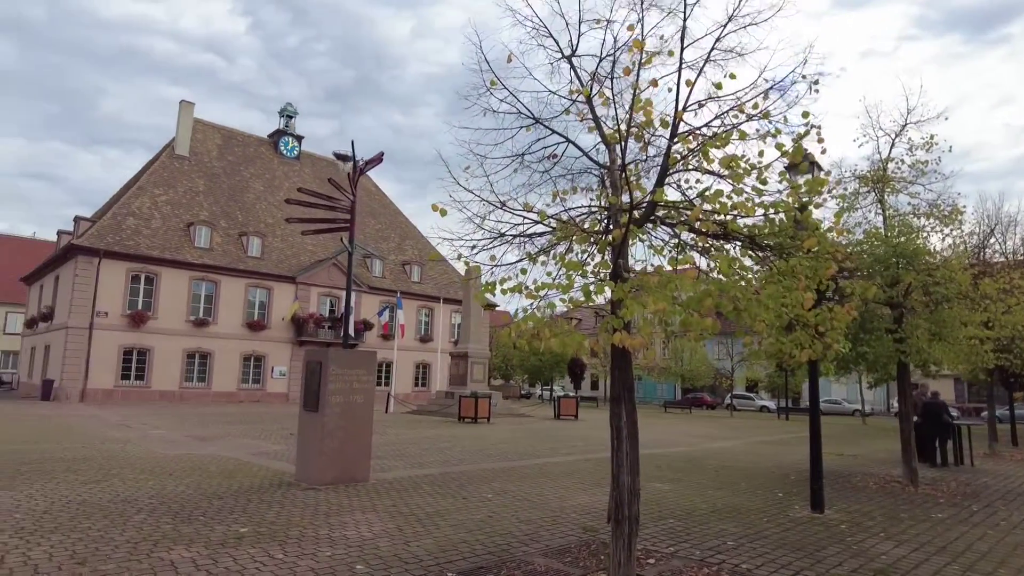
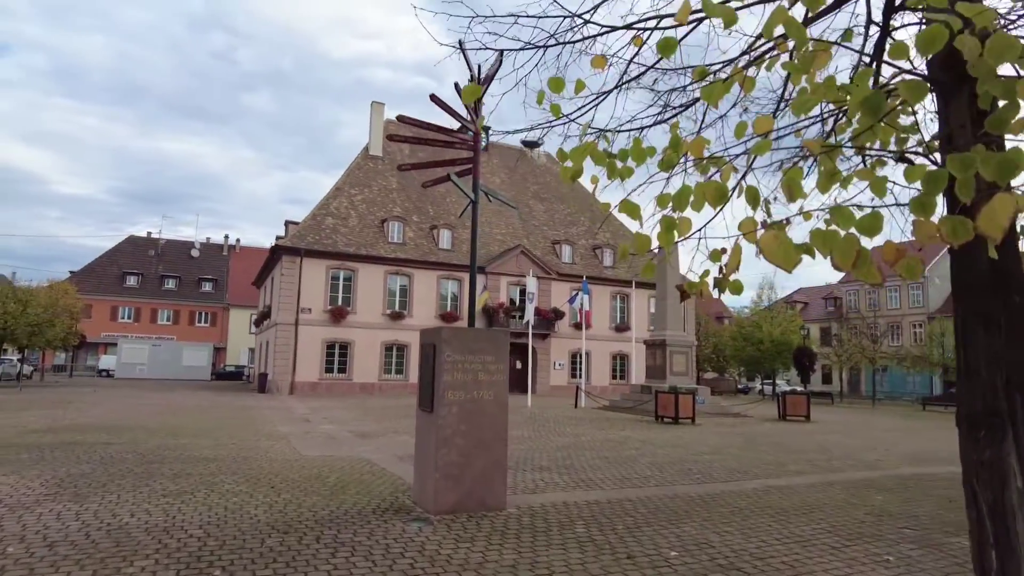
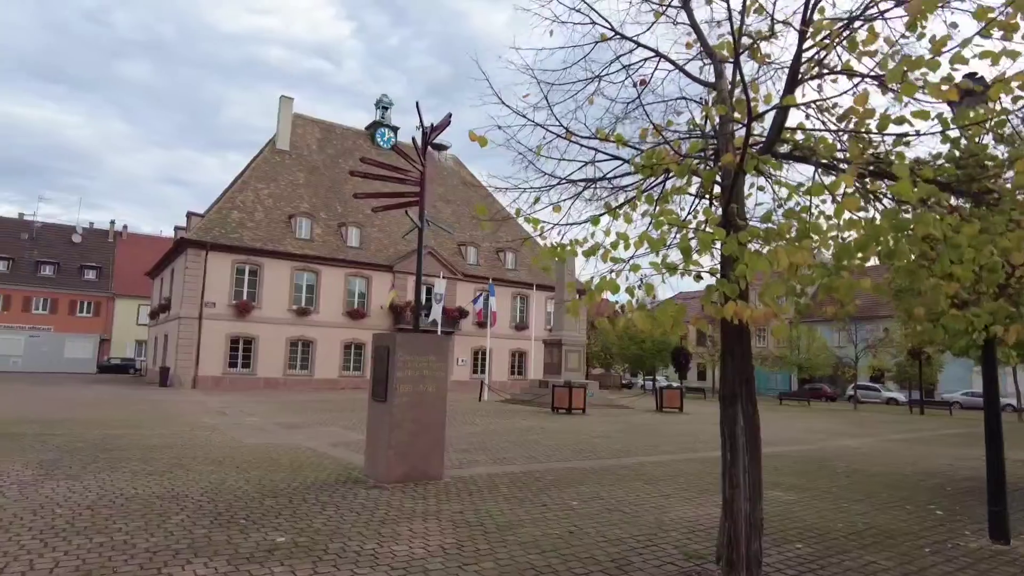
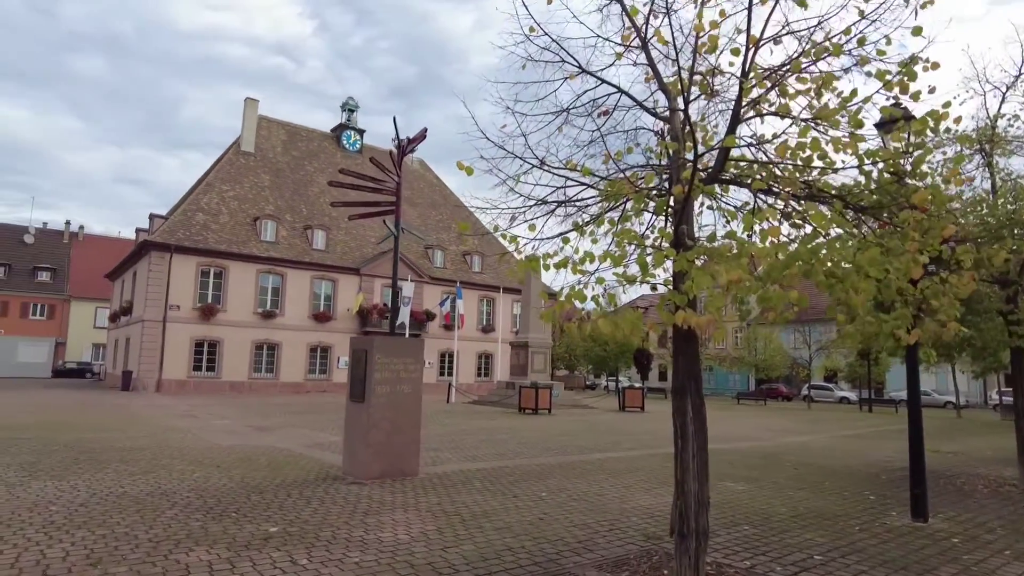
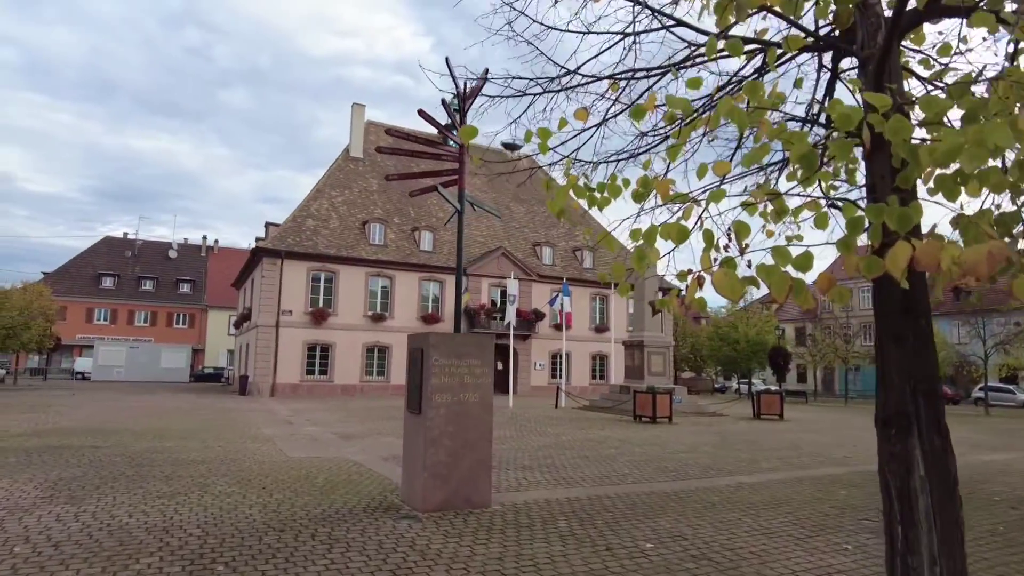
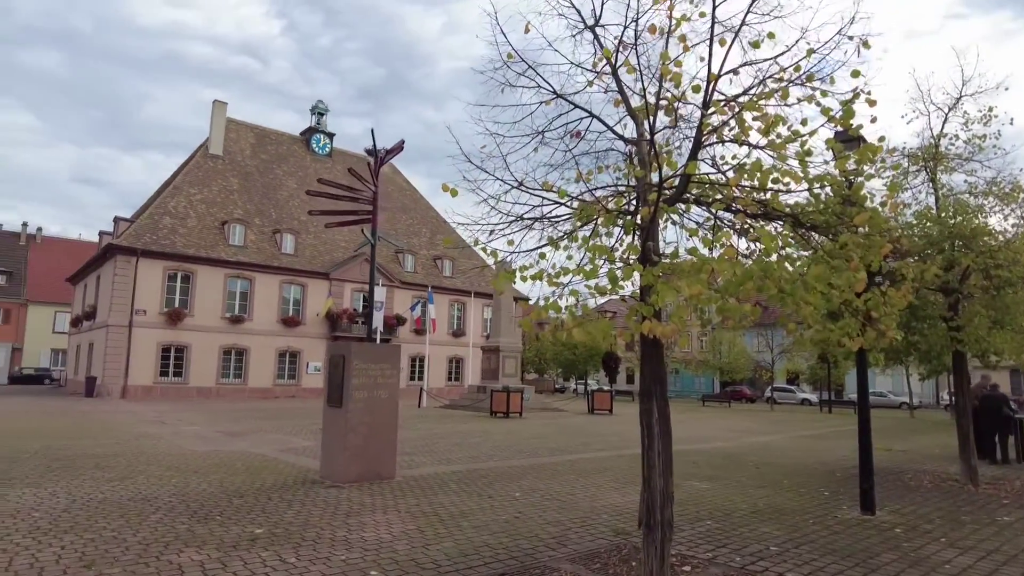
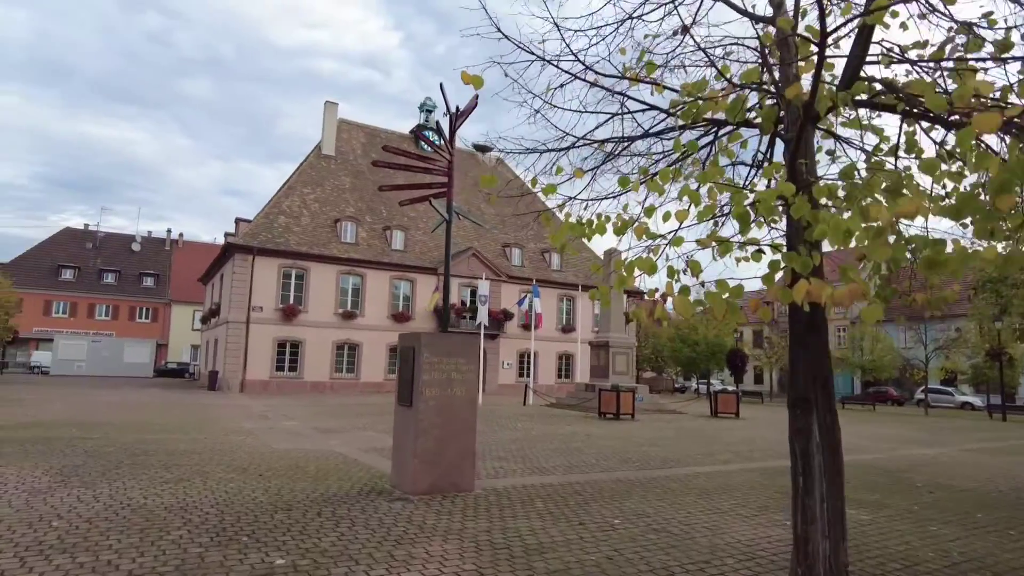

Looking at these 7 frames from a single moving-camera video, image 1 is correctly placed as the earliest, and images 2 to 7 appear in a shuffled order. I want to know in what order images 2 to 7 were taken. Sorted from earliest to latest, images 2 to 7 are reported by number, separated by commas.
6, 4, 3, 7, 5, 2
